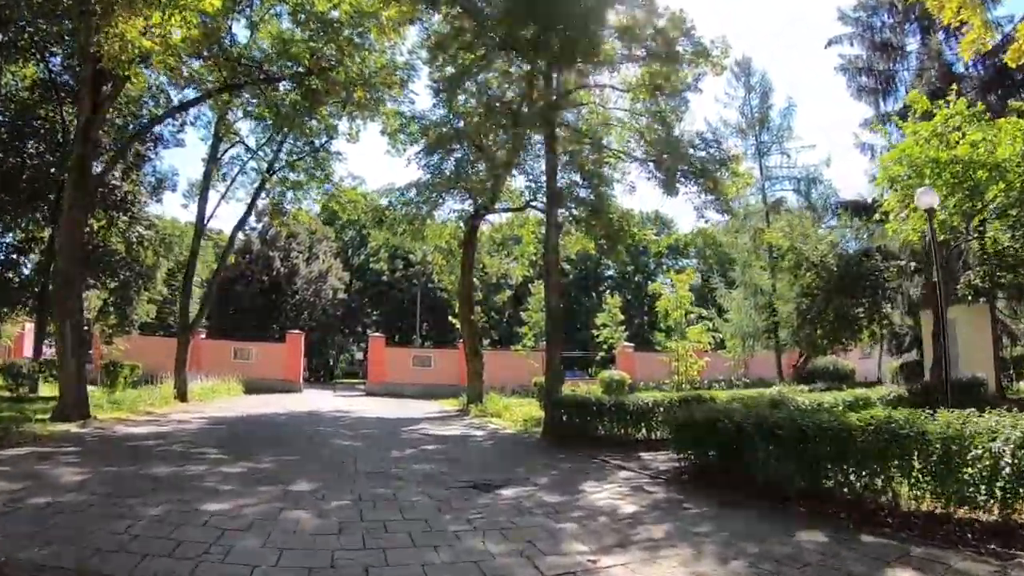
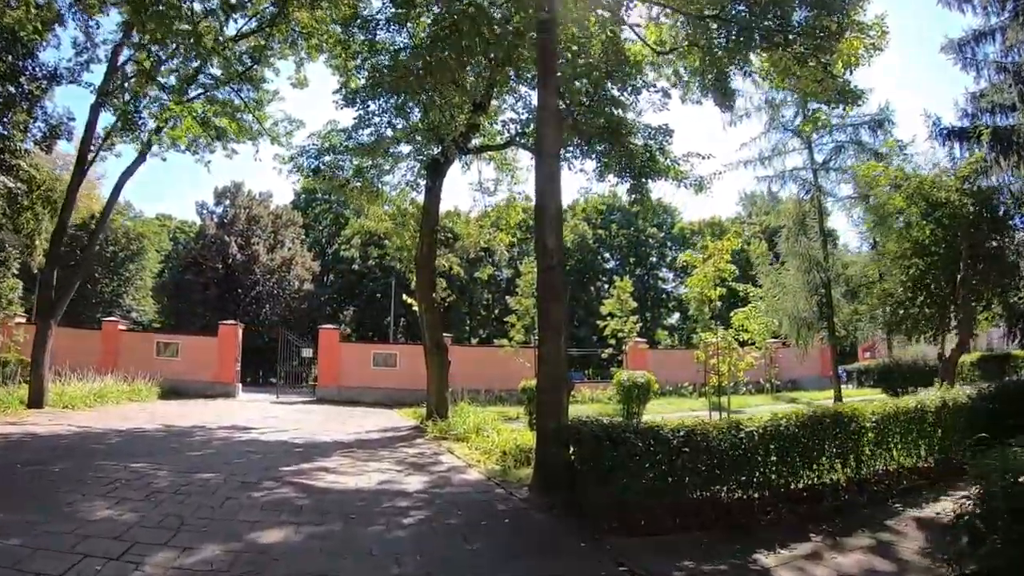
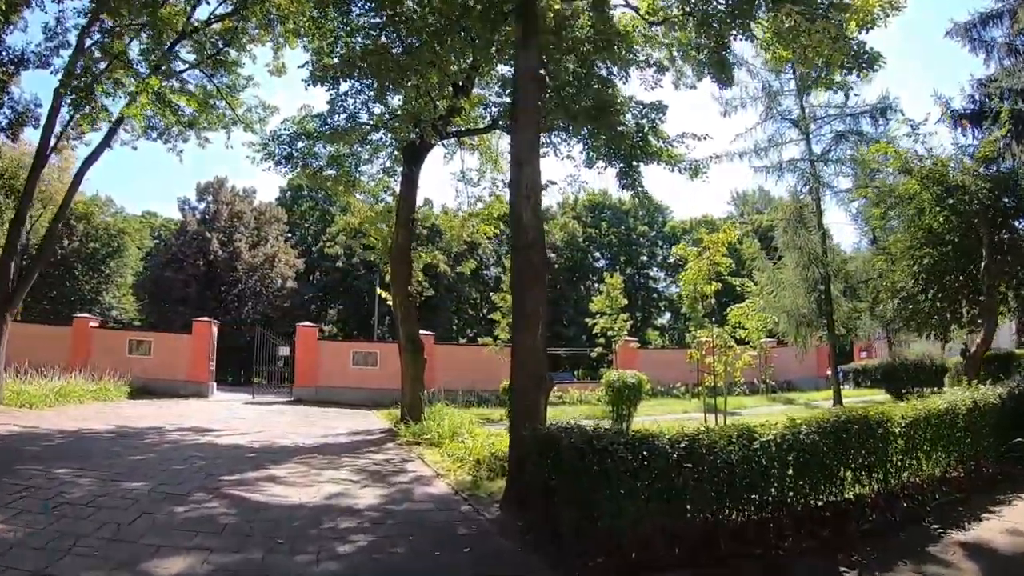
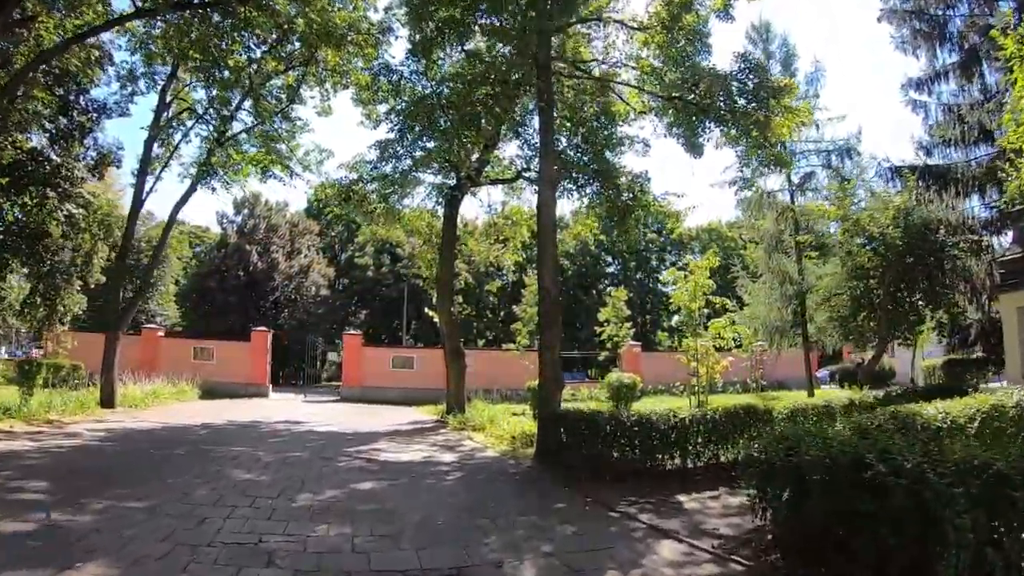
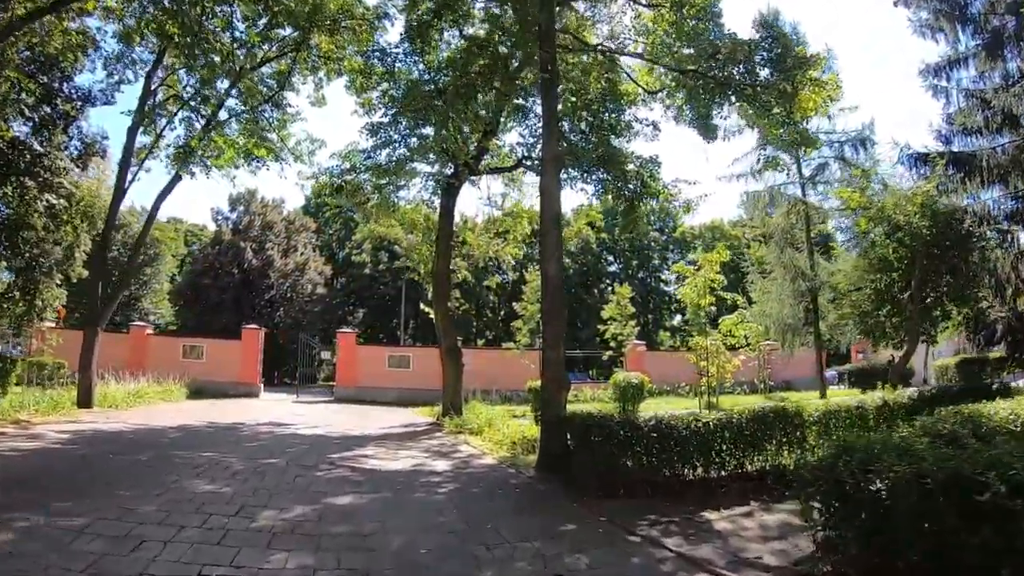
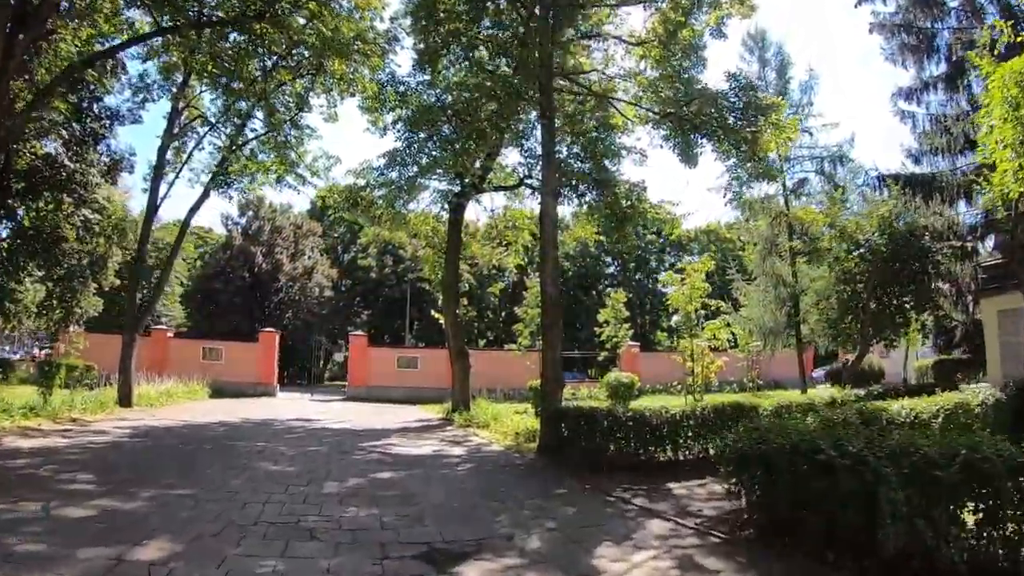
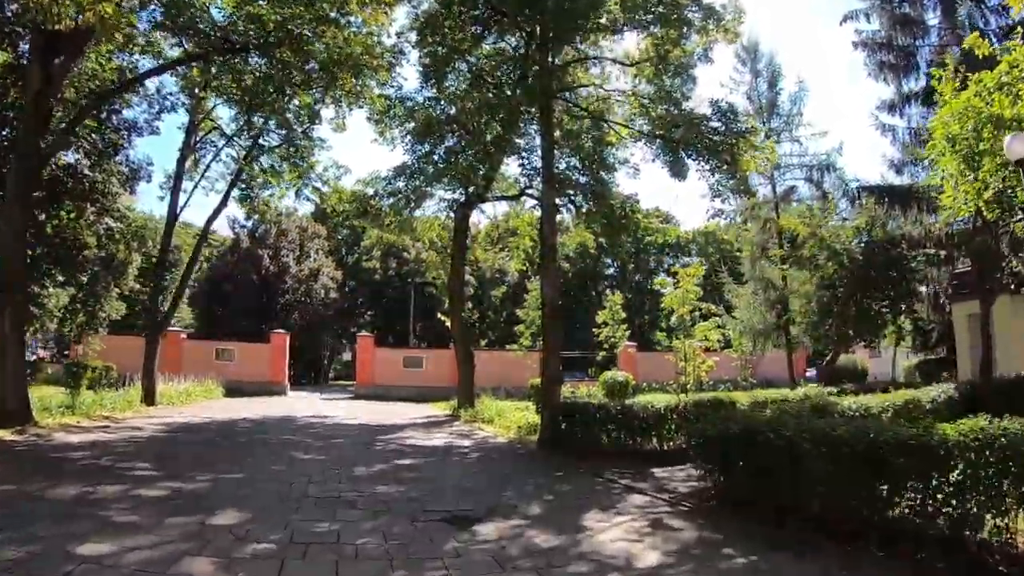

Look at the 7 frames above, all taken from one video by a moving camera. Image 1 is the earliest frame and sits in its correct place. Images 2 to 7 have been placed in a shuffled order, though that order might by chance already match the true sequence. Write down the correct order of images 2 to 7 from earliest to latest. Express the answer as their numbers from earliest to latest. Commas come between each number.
7, 6, 4, 5, 2, 3
